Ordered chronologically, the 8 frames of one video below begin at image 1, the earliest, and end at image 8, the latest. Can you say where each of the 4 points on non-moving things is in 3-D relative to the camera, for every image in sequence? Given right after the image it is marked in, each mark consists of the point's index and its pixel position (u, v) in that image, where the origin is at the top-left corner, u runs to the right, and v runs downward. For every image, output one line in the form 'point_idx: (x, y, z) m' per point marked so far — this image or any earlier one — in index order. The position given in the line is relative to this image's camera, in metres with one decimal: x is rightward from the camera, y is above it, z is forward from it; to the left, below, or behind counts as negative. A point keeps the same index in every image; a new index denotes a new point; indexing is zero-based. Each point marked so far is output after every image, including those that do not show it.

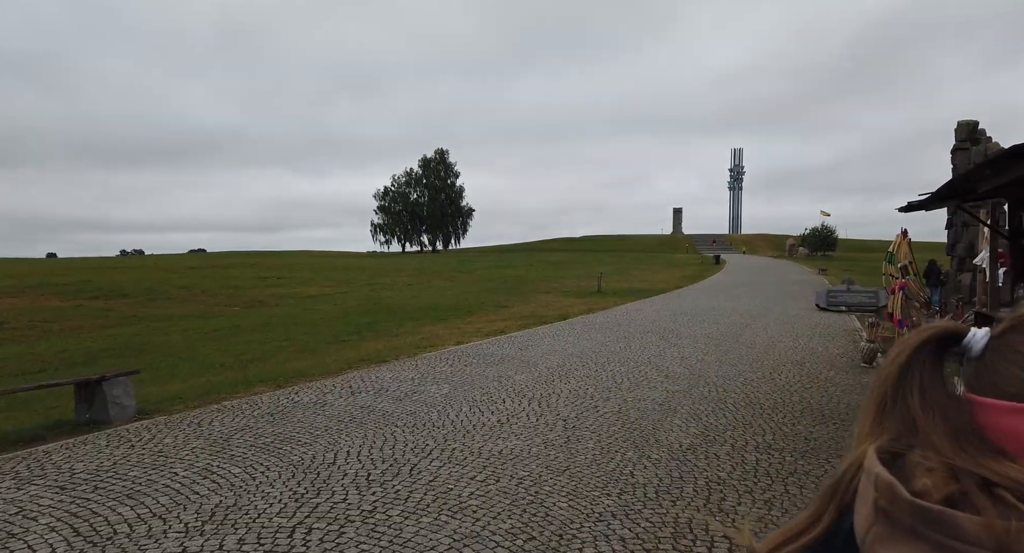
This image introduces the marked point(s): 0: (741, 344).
0: (+5.7, -1.7, +14.8) m
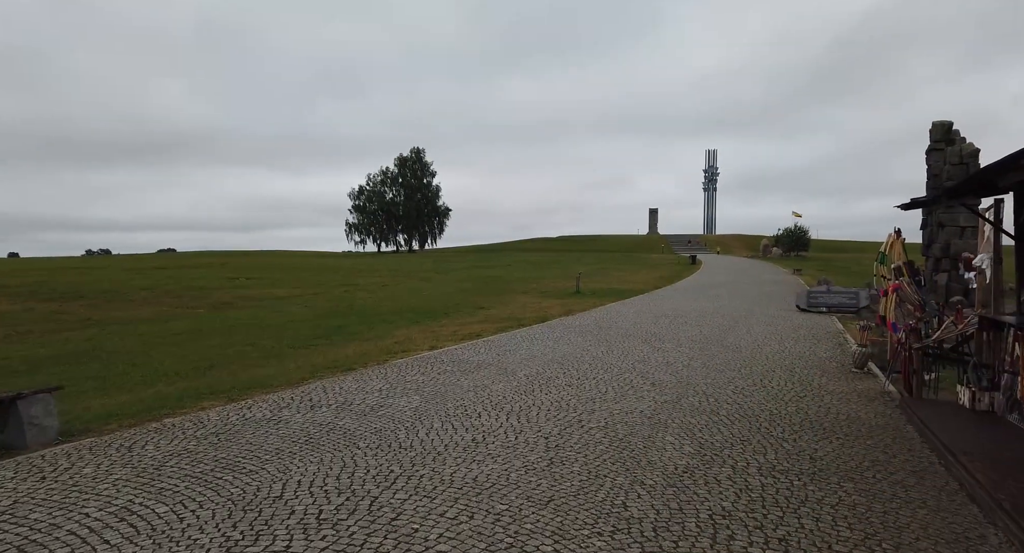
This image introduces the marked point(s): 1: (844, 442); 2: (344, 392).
0: (+5.1, -1.7, +14.3) m
1: (+3.8, -1.9, +6.8) m
2: (-2.5, -1.7, +8.8) m
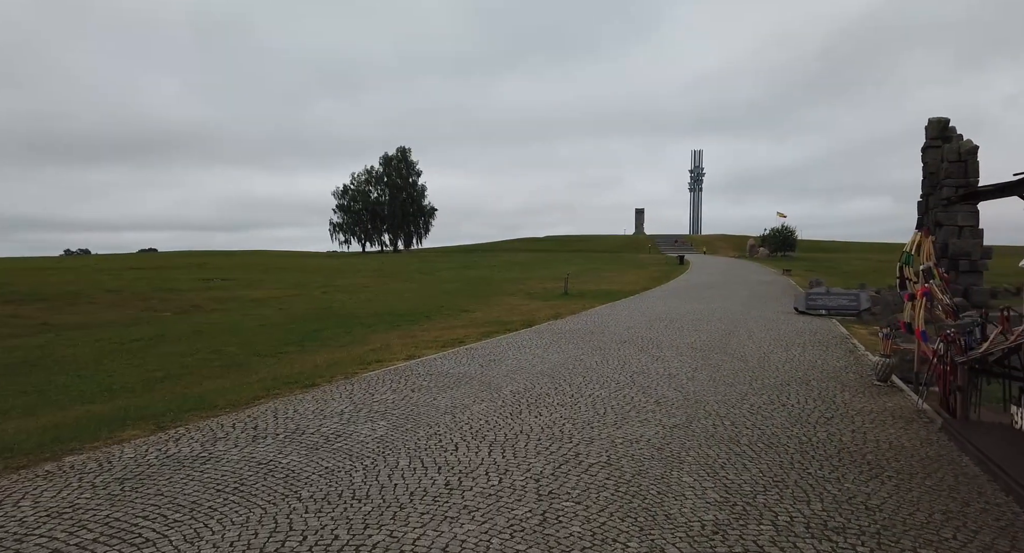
0: (+4.8, -1.8, +13.1) m
1: (+3.6, -1.9, +5.6) m
2: (-2.7, -1.8, +7.5) m
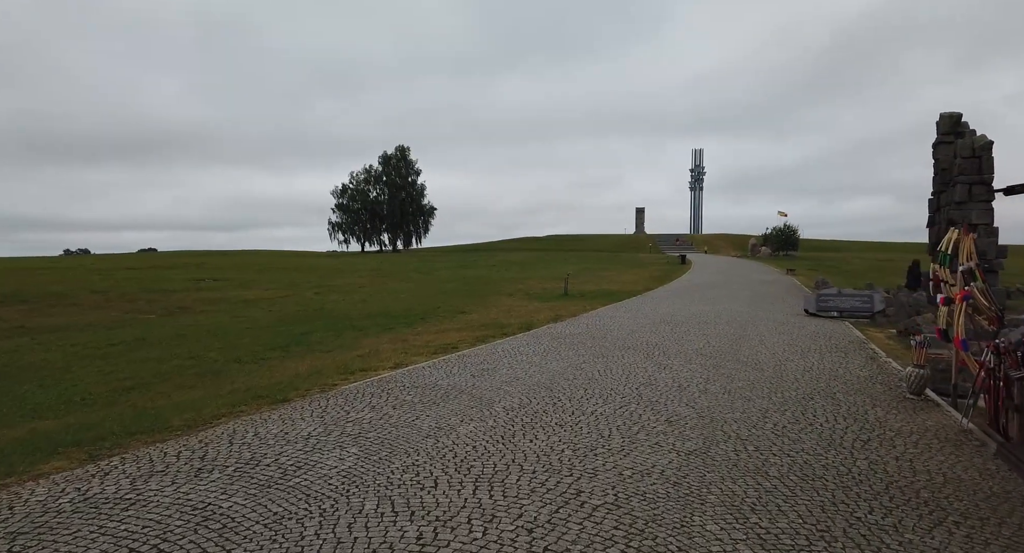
0: (+4.7, -1.8, +12.1) m
1: (+3.5, -2.0, +4.6) m
2: (-2.8, -1.8, +6.5) m
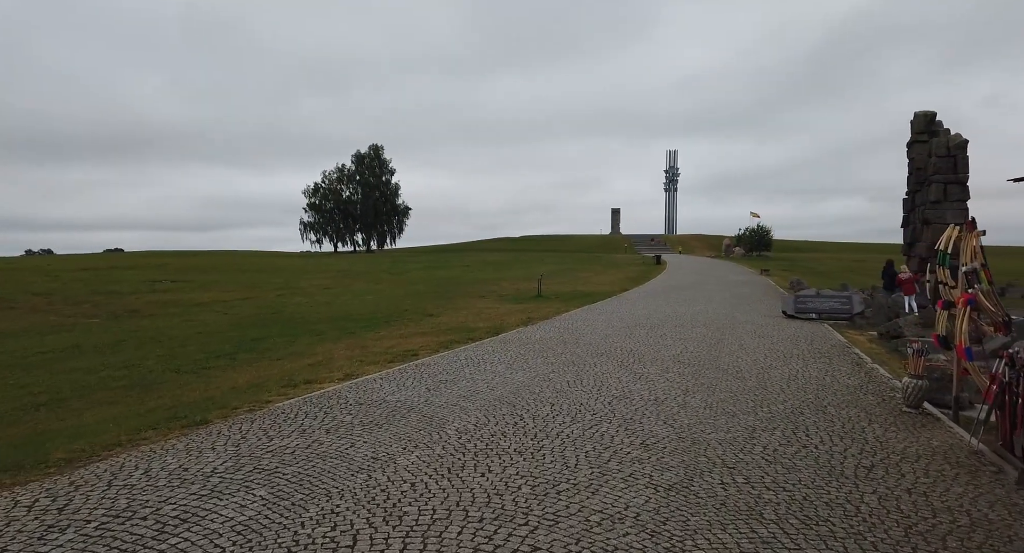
0: (+4.0, -1.8, +11.2) m
1: (+3.1, -2.0, +3.6) m
2: (-3.3, -1.8, +5.3) m
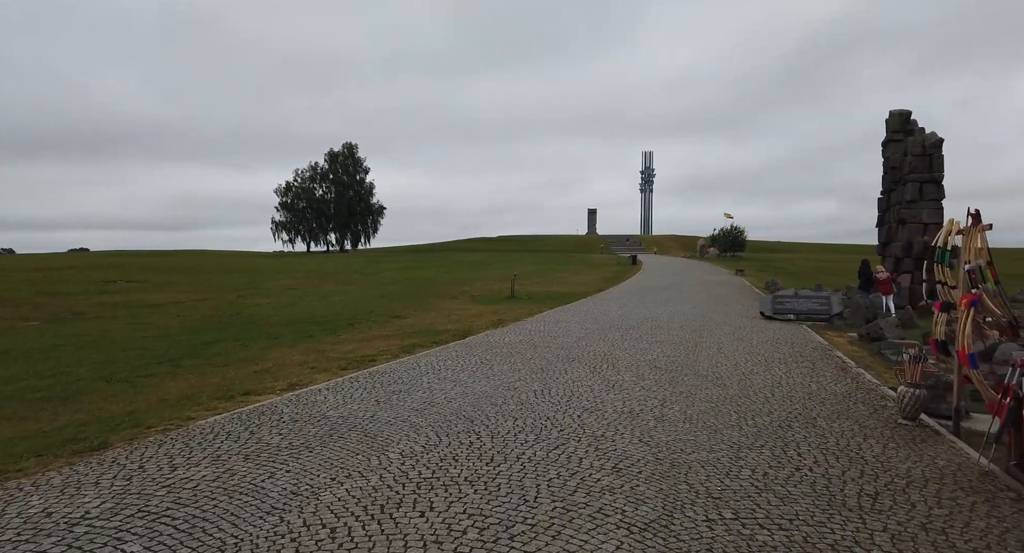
0: (+3.3, -1.8, +10.4) m
1: (+2.7, -2.0, +2.8) m
2: (-3.7, -1.8, +4.2) m
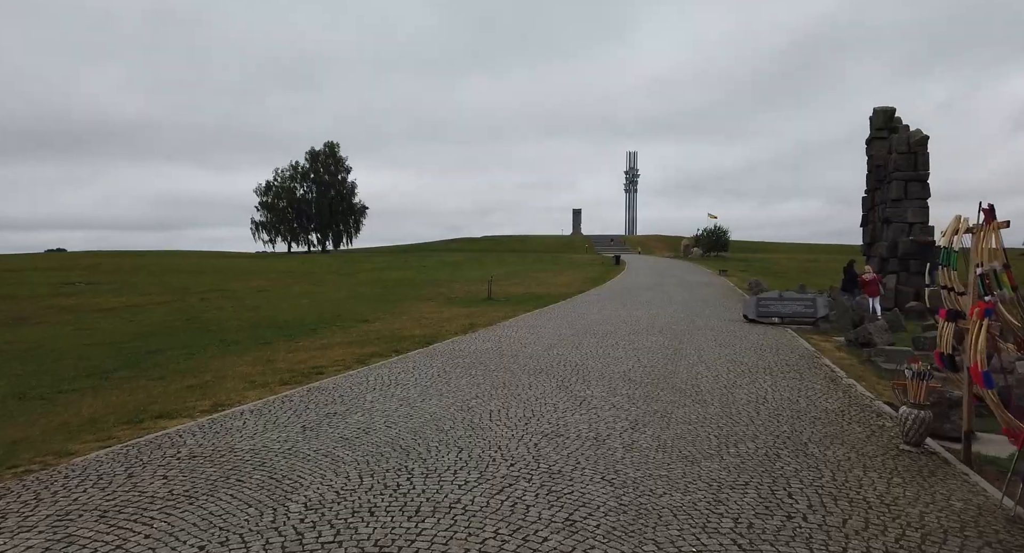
0: (+2.7, -1.9, +9.4) m
1: (+2.2, -2.0, +1.7) m
2: (-4.2, -1.9, +3.0) m
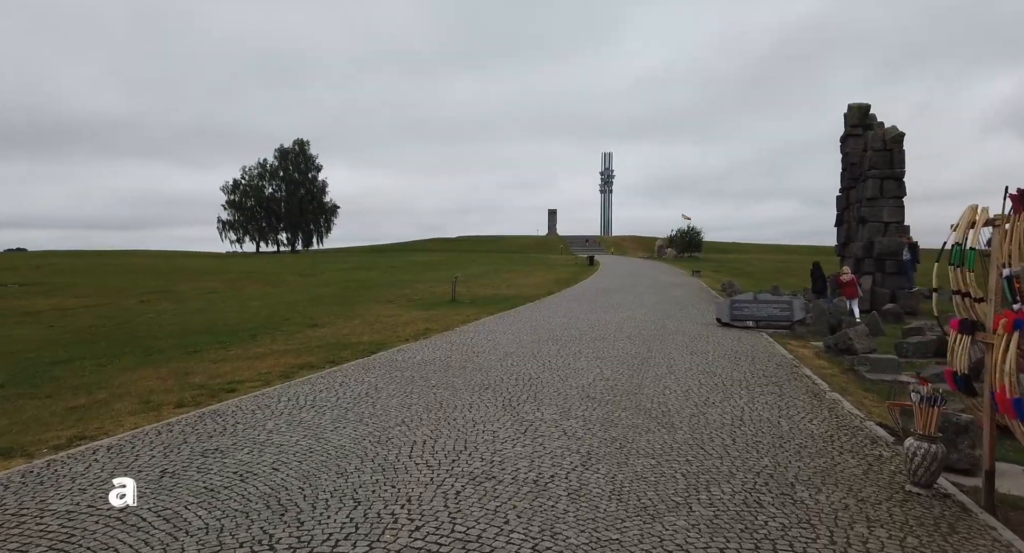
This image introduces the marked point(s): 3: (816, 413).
0: (+1.8, -1.9, +8.0) m
1: (+1.7, -2.0, +0.3) m
2: (-4.8, -1.9, +1.3) m
3: (+4.5, -1.9, +8.6) m
